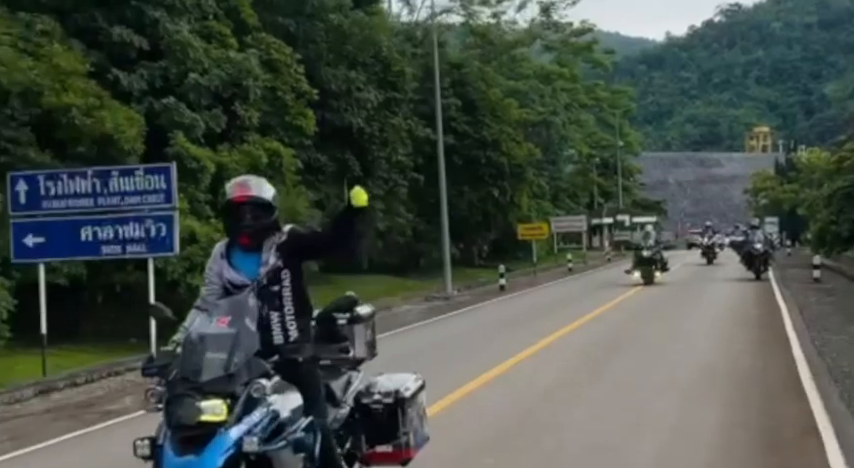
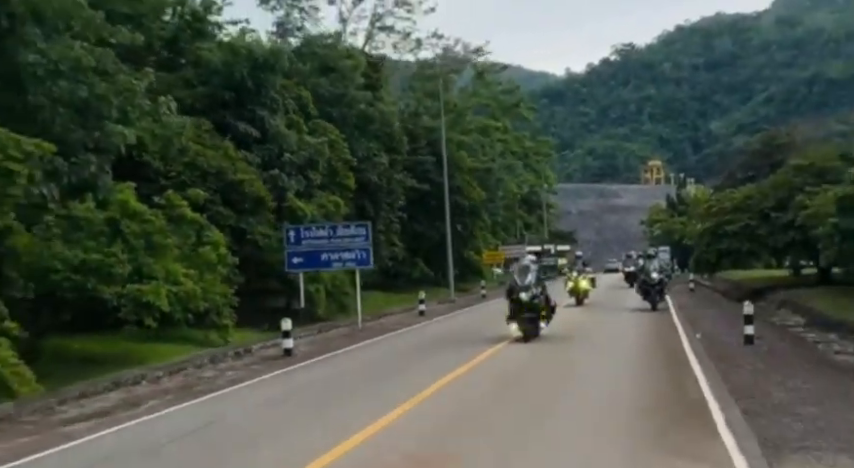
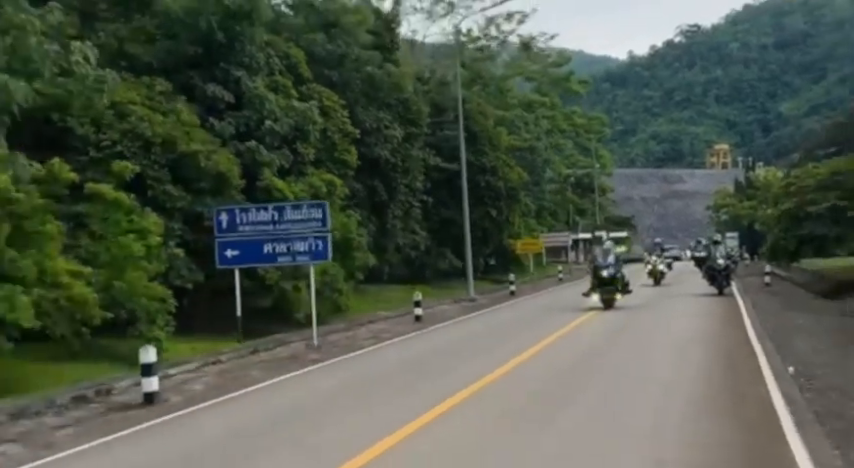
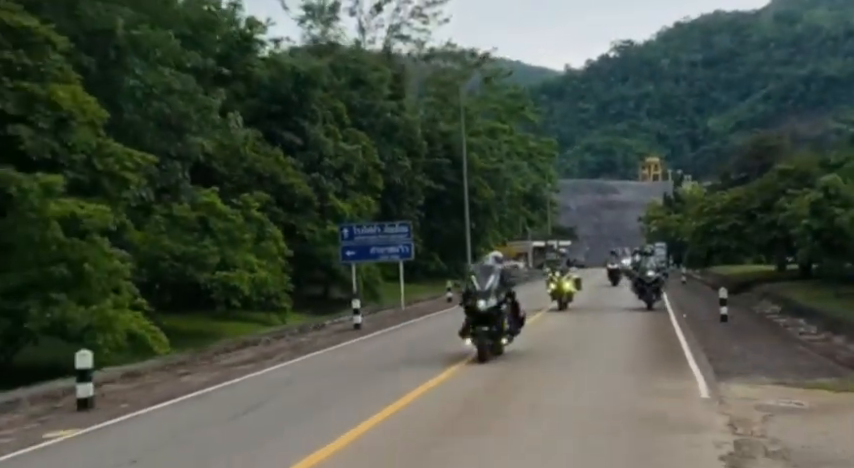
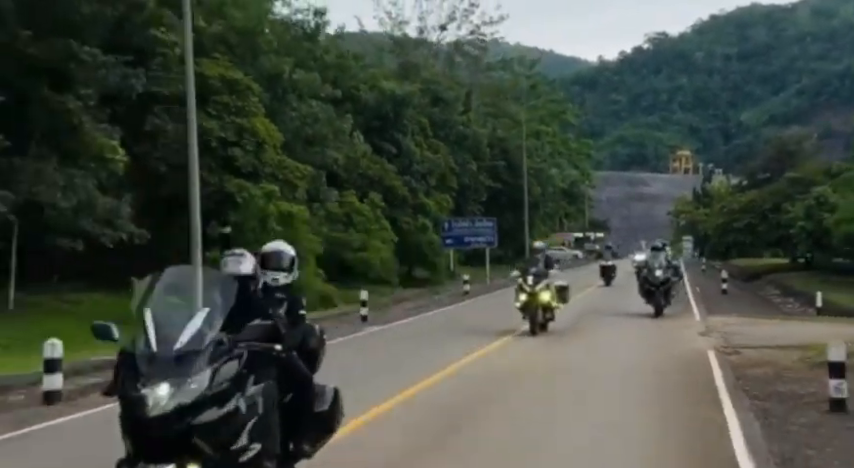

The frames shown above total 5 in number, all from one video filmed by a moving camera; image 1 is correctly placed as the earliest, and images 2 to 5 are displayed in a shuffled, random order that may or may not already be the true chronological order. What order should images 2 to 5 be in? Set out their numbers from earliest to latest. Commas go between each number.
3, 2, 4, 5
